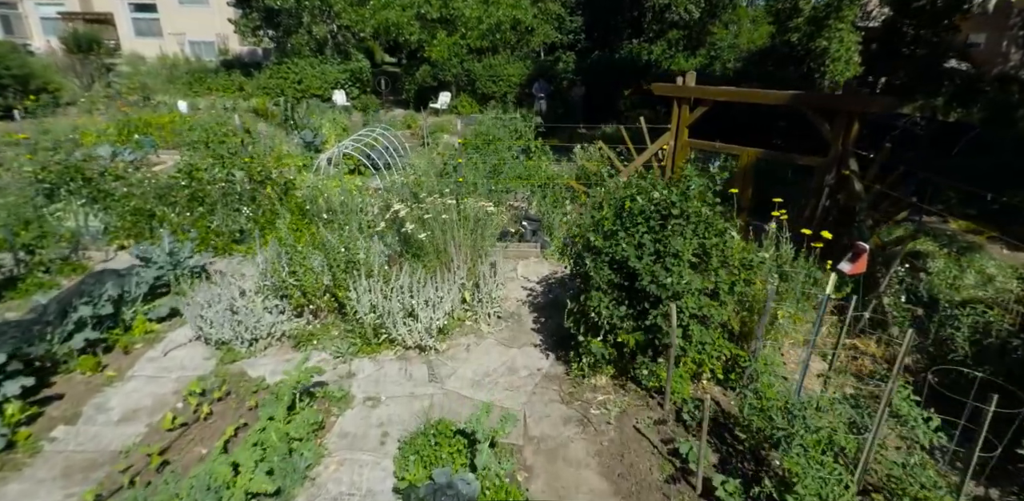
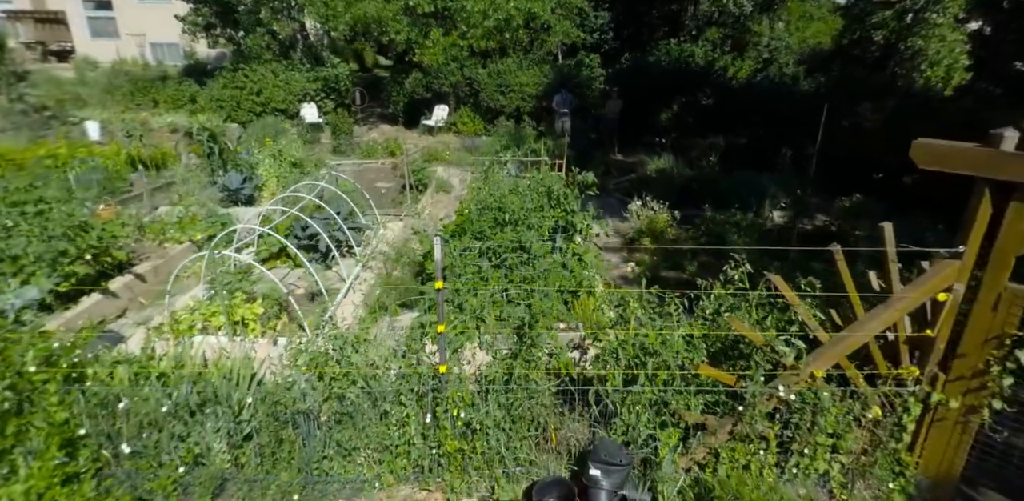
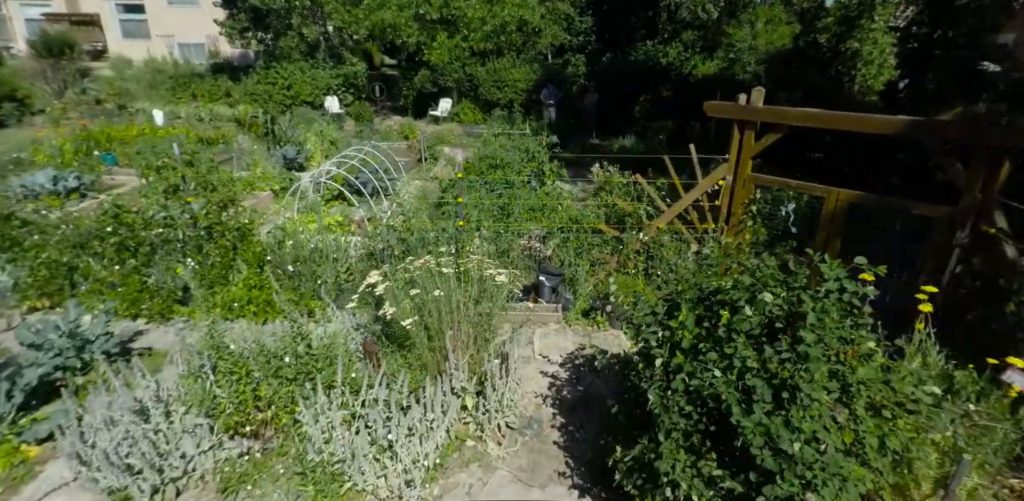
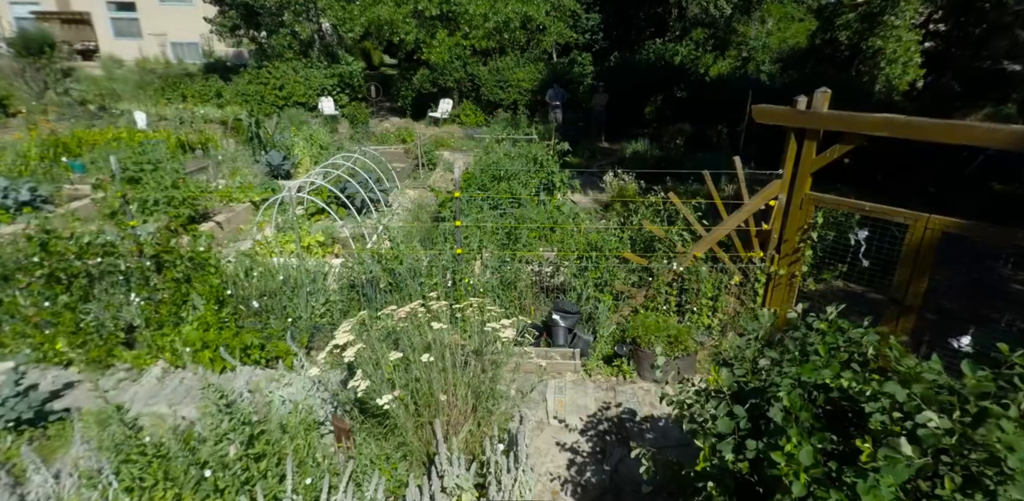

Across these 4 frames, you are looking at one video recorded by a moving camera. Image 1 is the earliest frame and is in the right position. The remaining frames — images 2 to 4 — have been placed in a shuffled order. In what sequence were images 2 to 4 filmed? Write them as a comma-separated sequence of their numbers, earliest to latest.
3, 4, 2
